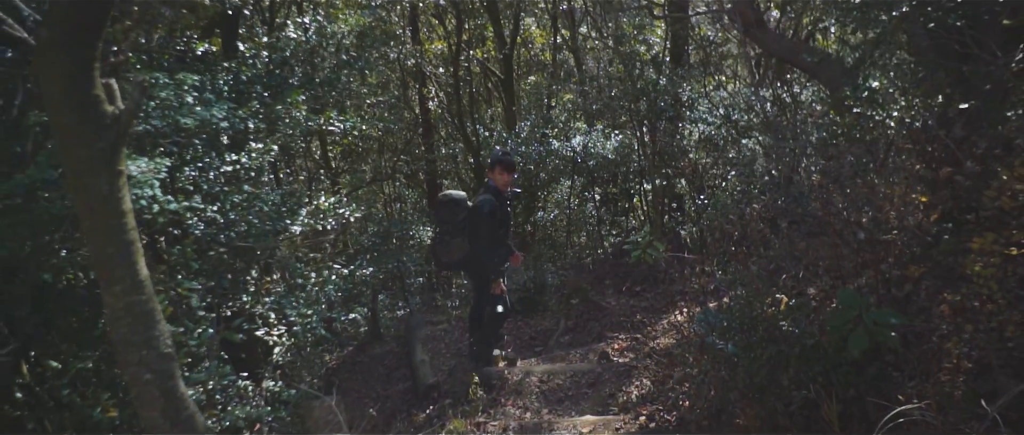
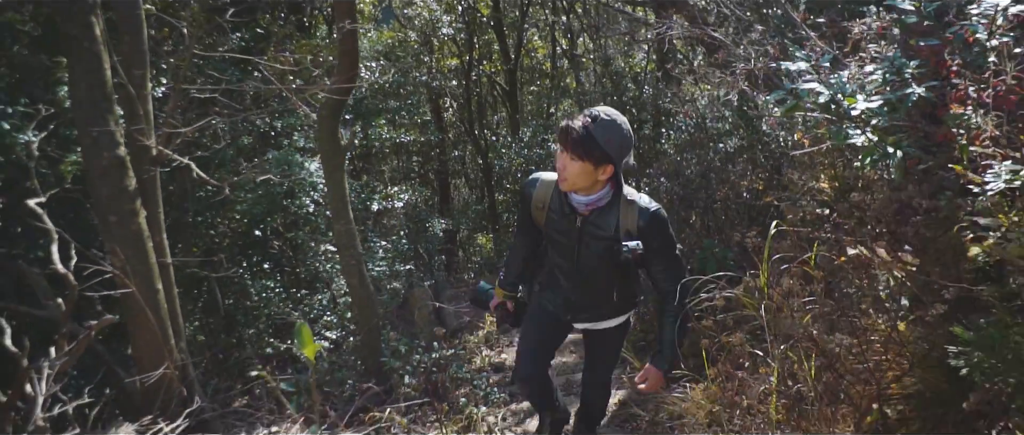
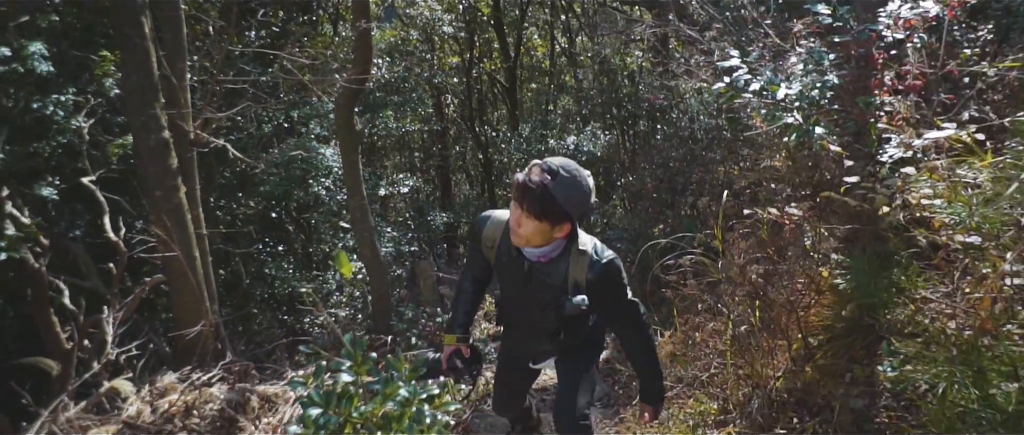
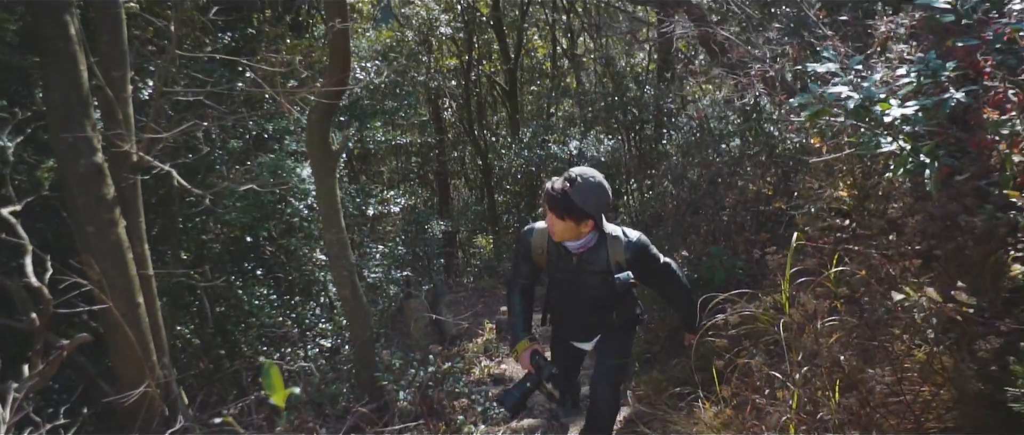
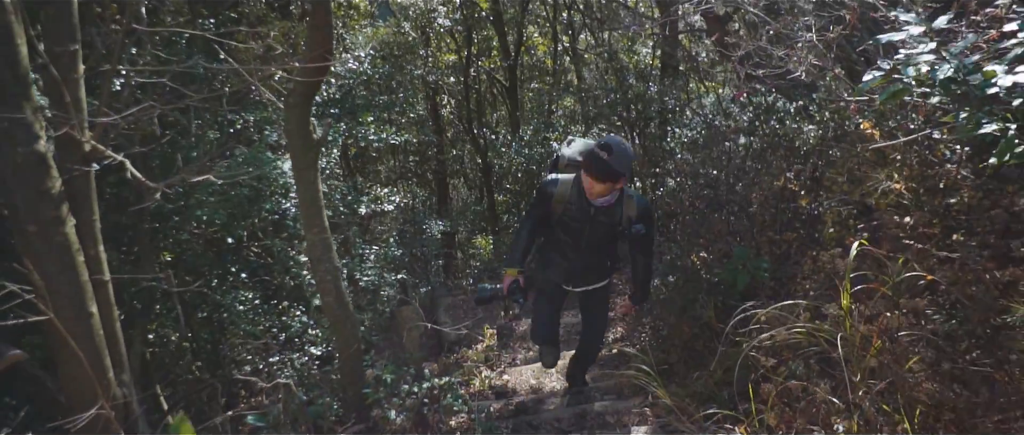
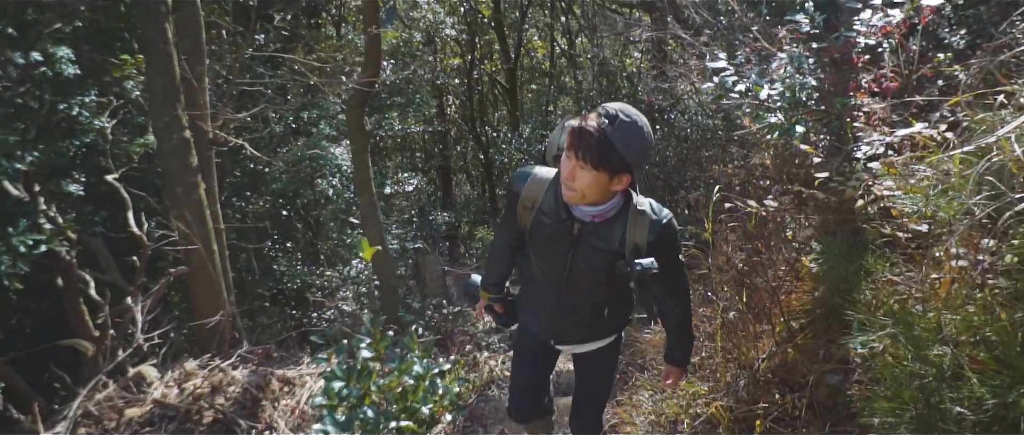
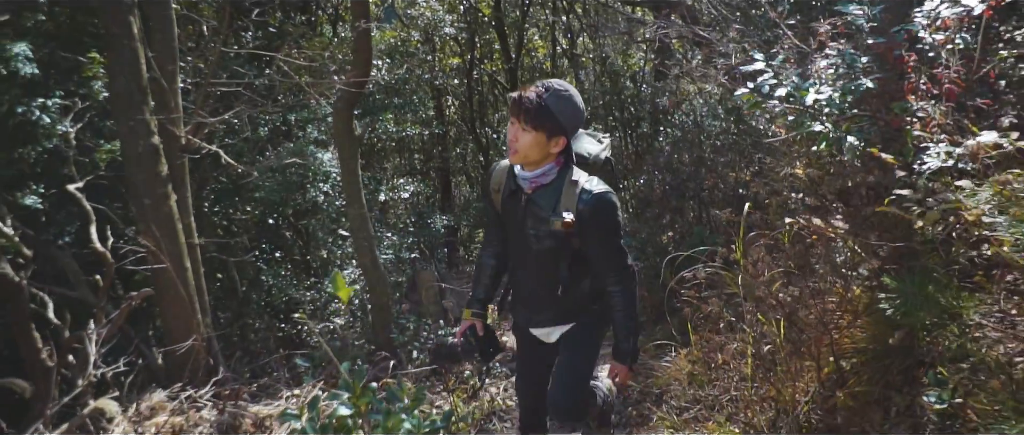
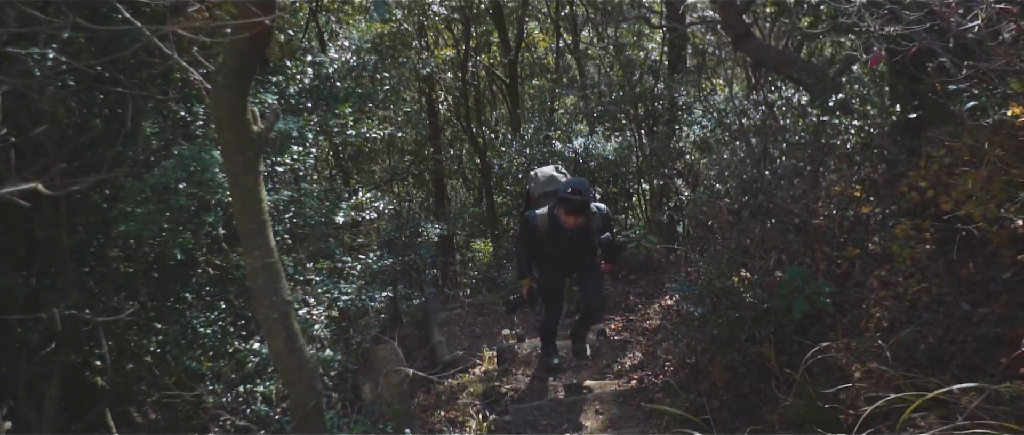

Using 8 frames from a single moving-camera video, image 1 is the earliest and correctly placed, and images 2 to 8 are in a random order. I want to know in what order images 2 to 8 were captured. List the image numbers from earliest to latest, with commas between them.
8, 5, 4, 2, 7, 3, 6
